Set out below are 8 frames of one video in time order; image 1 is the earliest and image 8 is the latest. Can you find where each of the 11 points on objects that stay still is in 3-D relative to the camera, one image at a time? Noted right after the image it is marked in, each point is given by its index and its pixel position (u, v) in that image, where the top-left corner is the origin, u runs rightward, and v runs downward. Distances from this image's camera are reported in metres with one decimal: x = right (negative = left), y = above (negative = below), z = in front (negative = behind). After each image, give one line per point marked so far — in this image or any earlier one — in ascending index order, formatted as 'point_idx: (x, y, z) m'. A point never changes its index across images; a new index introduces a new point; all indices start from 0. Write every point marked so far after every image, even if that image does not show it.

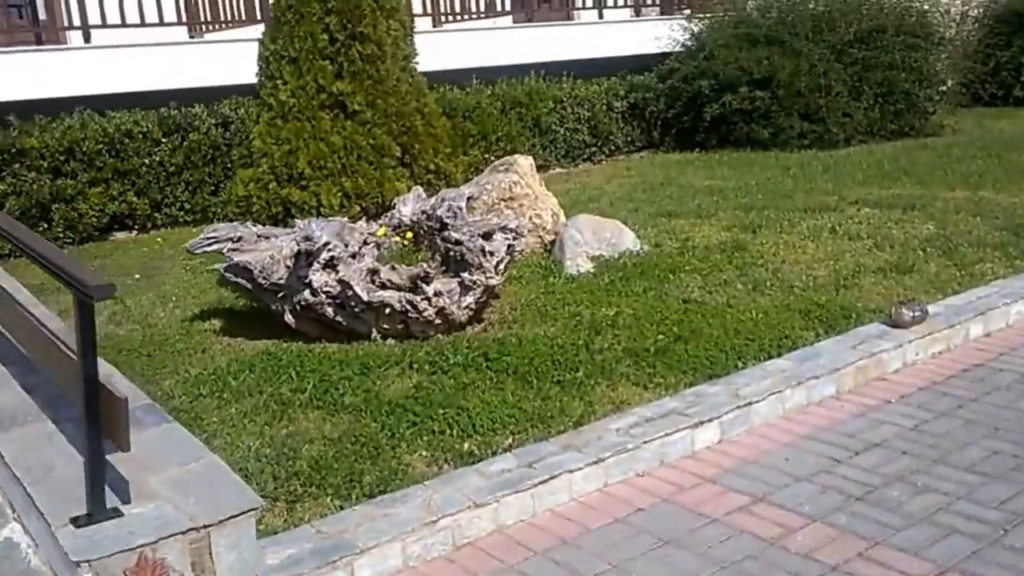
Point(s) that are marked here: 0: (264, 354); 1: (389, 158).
0: (-1.7, -0.4, +7.5) m
1: (-0.9, +1.0, +8.4) m
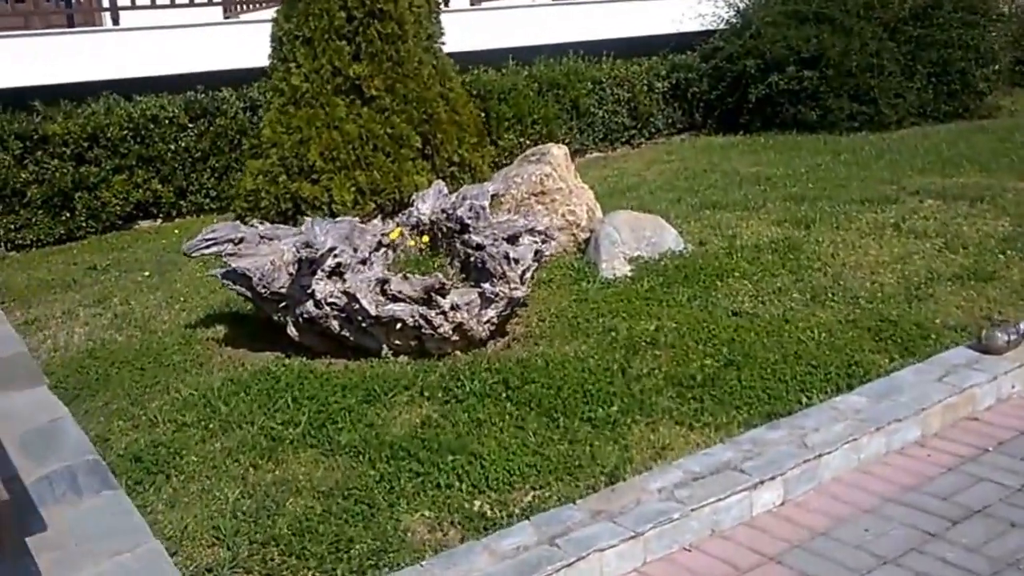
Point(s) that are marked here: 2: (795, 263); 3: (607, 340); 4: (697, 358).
0: (-1.5, -0.5, +6.7) m
1: (-0.7, +1.0, +7.5) m
2: (+2.2, +0.2, +8.4) m
3: (+0.6, -0.3, +6.7) m
4: (+1.0, -0.4, +6.2) m
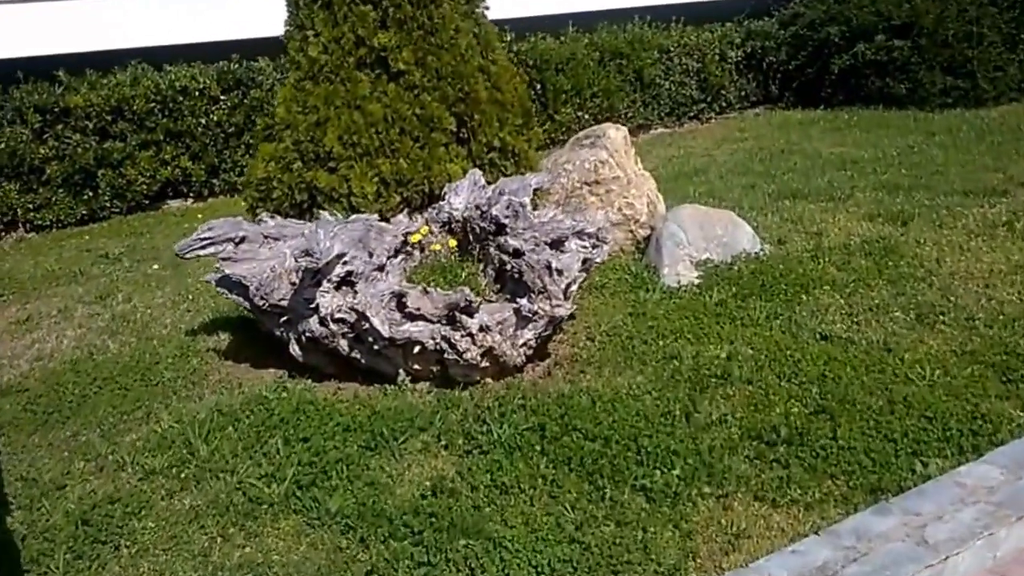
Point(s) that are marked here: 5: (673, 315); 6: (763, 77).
0: (-1.3, -0.6, +5.7) m
1: (-0.4, +0.9, +6.4) m
2: (+2.5, +0.1, +7.2) m
3: (+0.8, -0.4, +5.5) m
4: (+1.2, -0.5, +5.0) m
5: (+0.9, -0.2, +6.4) m
6: (+3.5, +2.9, +15.2) m
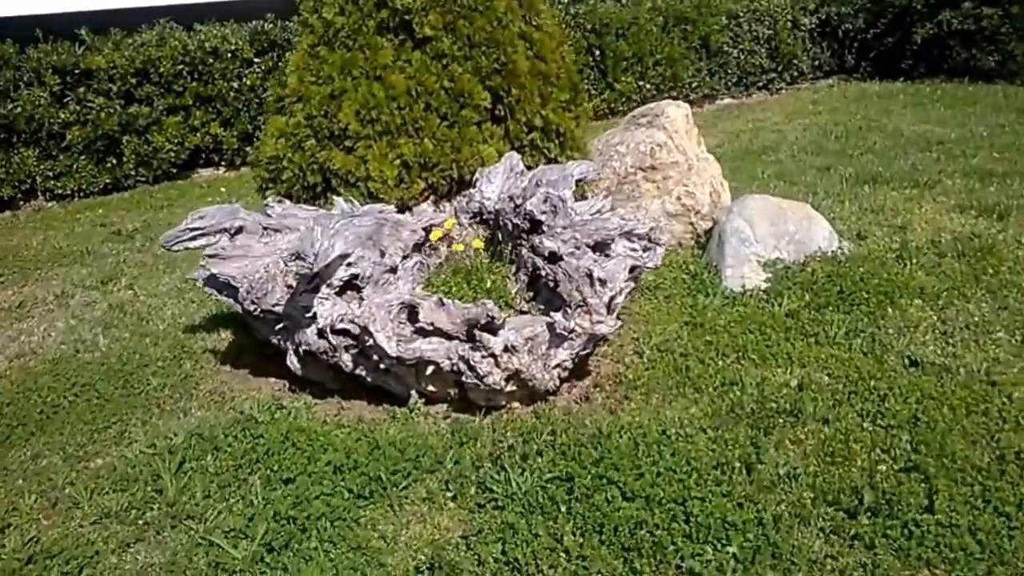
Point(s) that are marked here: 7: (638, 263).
0: (-1.2, -0.6, +4.9) m
1: (-0.2, +0.9, +5.6) m
2: (+2.7, +0.1, +6.2) m
3: (+0.9, -0.5, +4.7) m
4: (+1.3, -0.6, +4.1) m
5: (+1.1, -0.2, +5.5) m
6: (+4.2, +3.1, +14.0) m
7: (+0.6, +0.1, +4.9) m
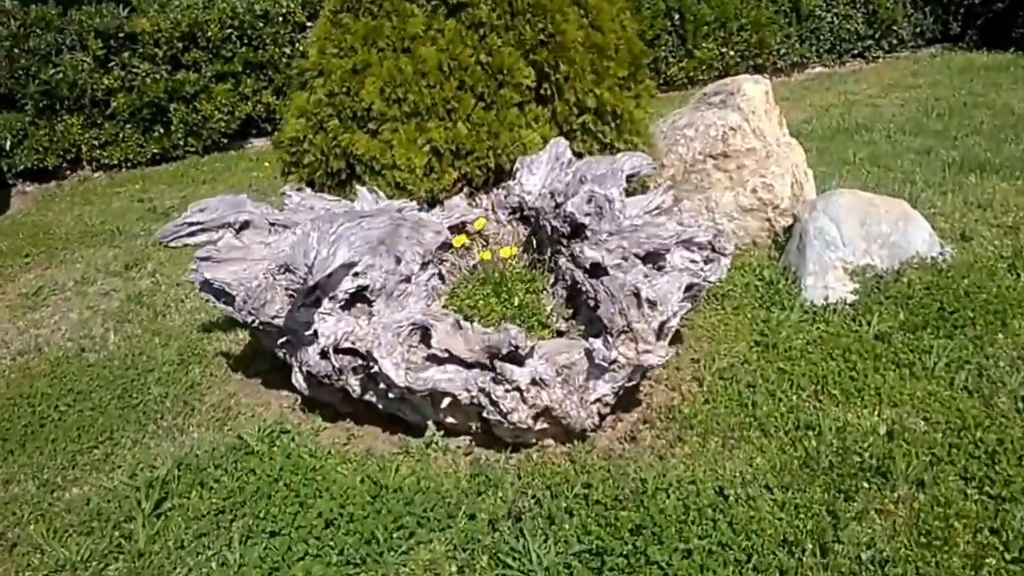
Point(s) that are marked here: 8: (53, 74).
0: (-1.1, -0.6, +4.3) m
1: (0.0, +0.9, +4.8) m
2: (+3.0, 0.0, +5.3) m
3: (+1.0, -0.6, +3.9) m
4: (+1.4, -0.7, +3.3) m
5: (+1.3, -0.3, +4.7) m
6: (+5.1, +3.2, +12.9) m
7: (+0.7, 0.0, +4.2) m
8: (-3.7, +1.7, +8.9) m
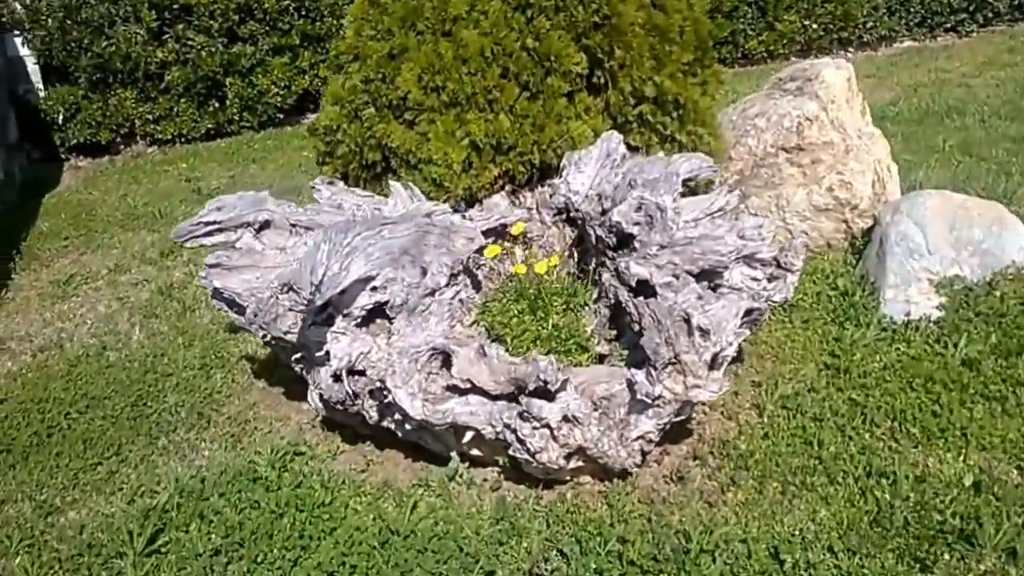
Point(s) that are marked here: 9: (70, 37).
0: (-0.9, -0.7, +3.9) m
1: (+0.2, +0.8, +4.4) m
2: (+3.1, -0.1, +4.6) m
3: (+1.1, -0.7, +3.4) m
4: (+1.4, -0.9, +2.8) m
5: (+1.4, -0.3, +4.2) m
6: (+5.9, +3.3, +12.0) m
7: (+0.8, 0.0, +3.7) m
8: (-3.2, +1.9, +8.6) m
9: (-3.4, +1.9, +8.5) m
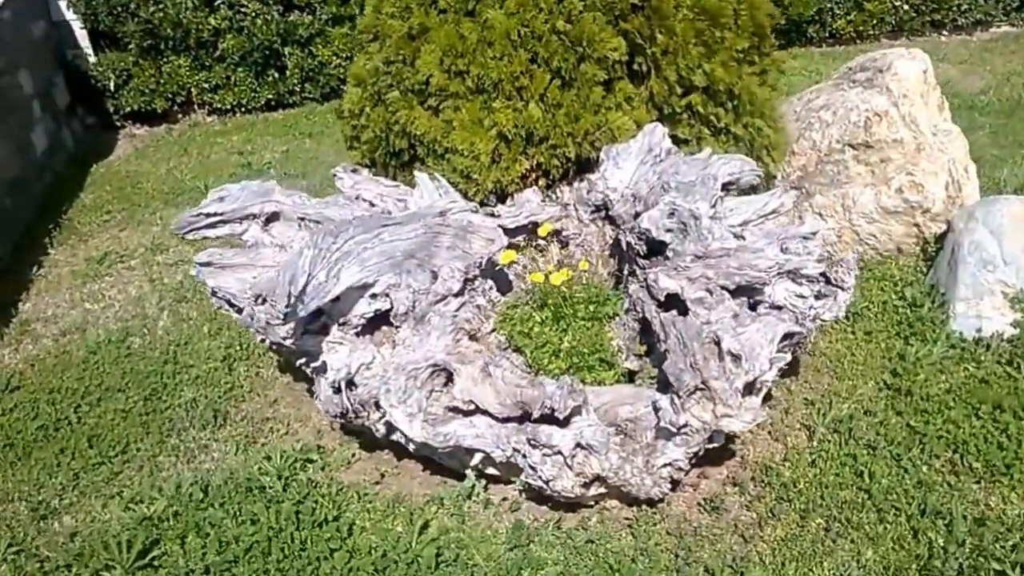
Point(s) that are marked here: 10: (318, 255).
0: (-0.9, -0.6, +3.7) m
1: (+0.3, +0.8, +4.0) m
2: (+3.3, -0.2, +4.1) m
3: (+1.1, -0.8, +3.0) m
4: (+1.4, -1.0, +2.4) m
5: (+1.5, -0.4, +3.8) m
6: (+6.6, +3.4, +11.1) m
7: (+0.9, -0.1, +3.3) m
8: (-2.7, +2.1, +8.4) m
9: (-3.0, +2.2, +8.4) m
10: (-0.6, +0.1, +3.5) m
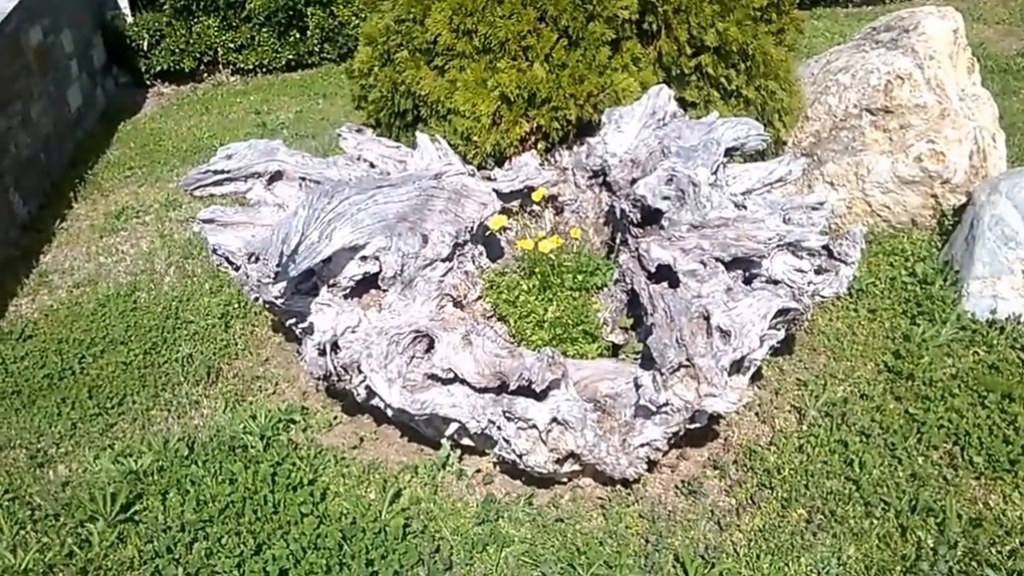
0: (-0.9, -0.5, +3.7) m
1: (+0.3, +0.9, +3.9) m
2: (+3.2, -0.2, +3.8) m
3: (+1.0, -0.7, +2.9) m
4: (+1.3, -0.9, +2.3) m
5: (+1.5, -0.3, +3.6) m
6: (+7.1, +3.7, +10.5) m
7: (+0.8, 0.0, +3.2) m
8: (-2.4, +2.5, +8.4) m
9: (-2.7, +2.6, +8.3) m
10: (-0.6, +0.2, +3.5) m
